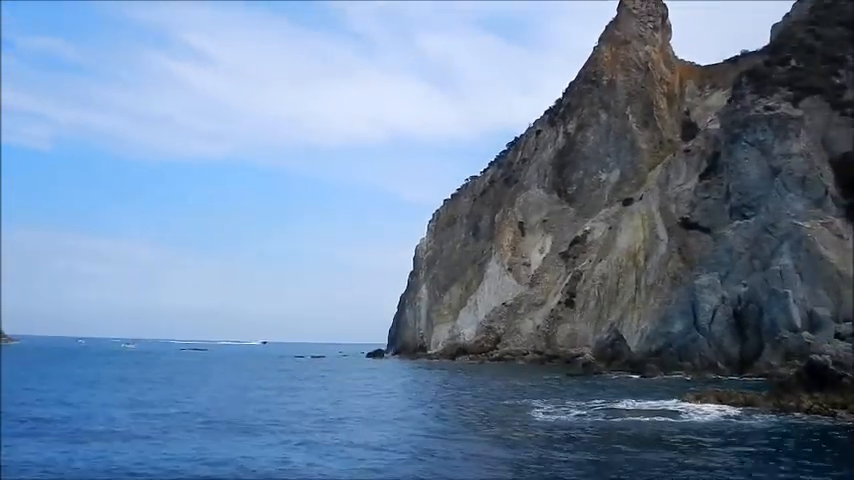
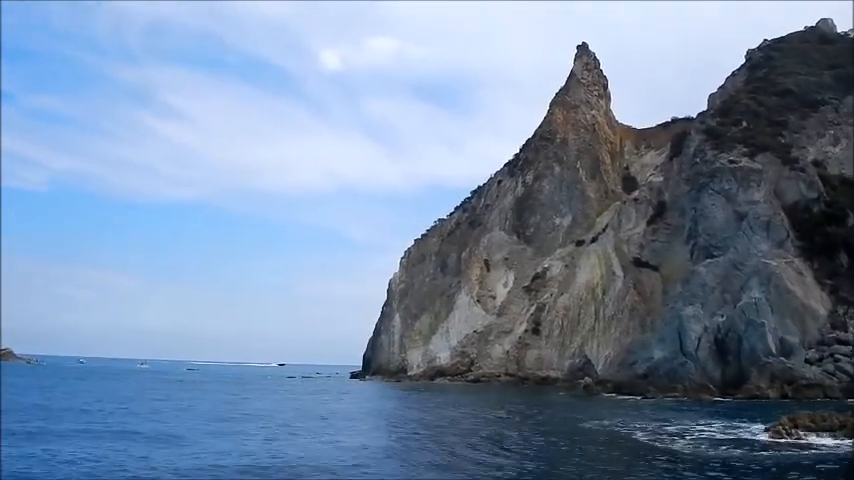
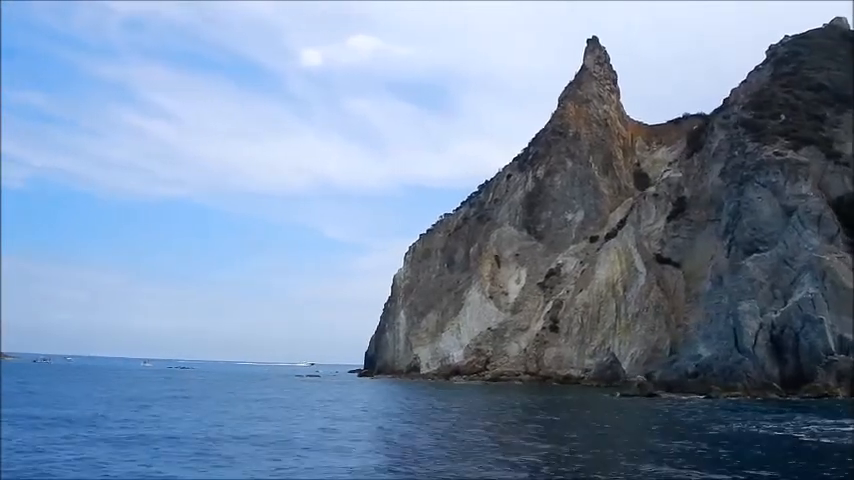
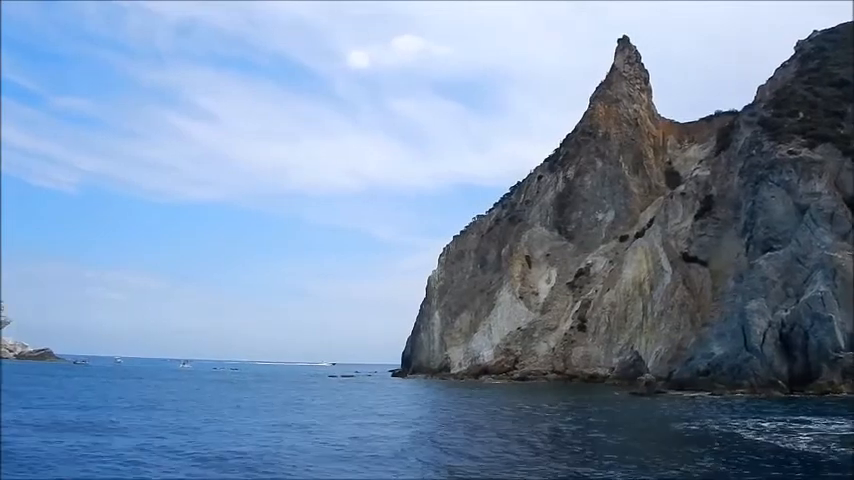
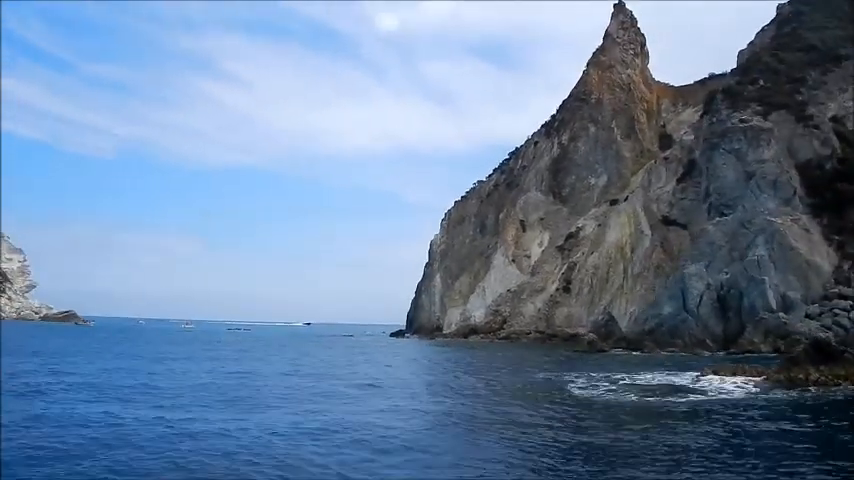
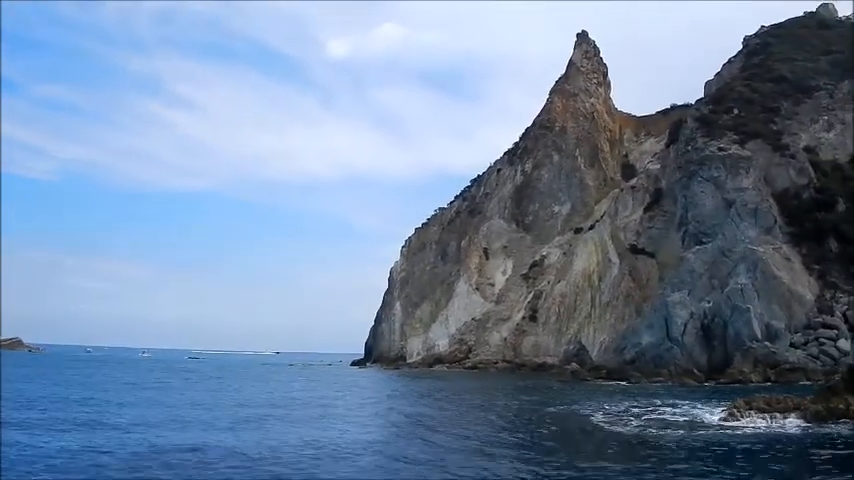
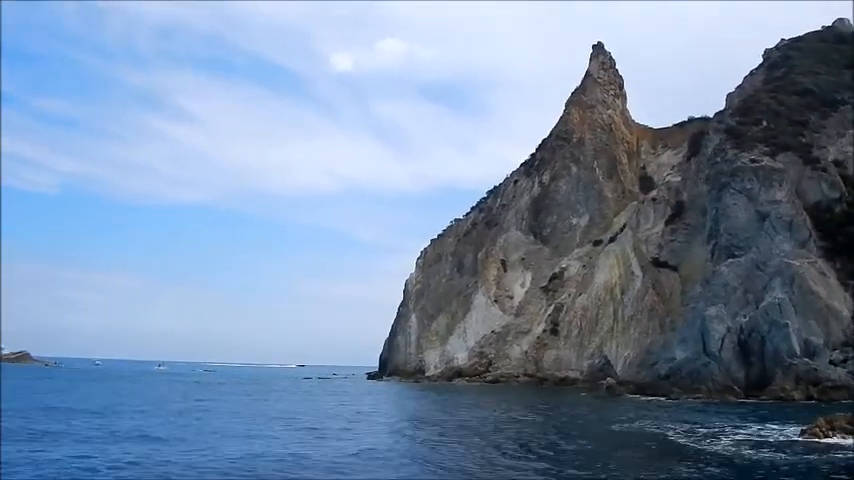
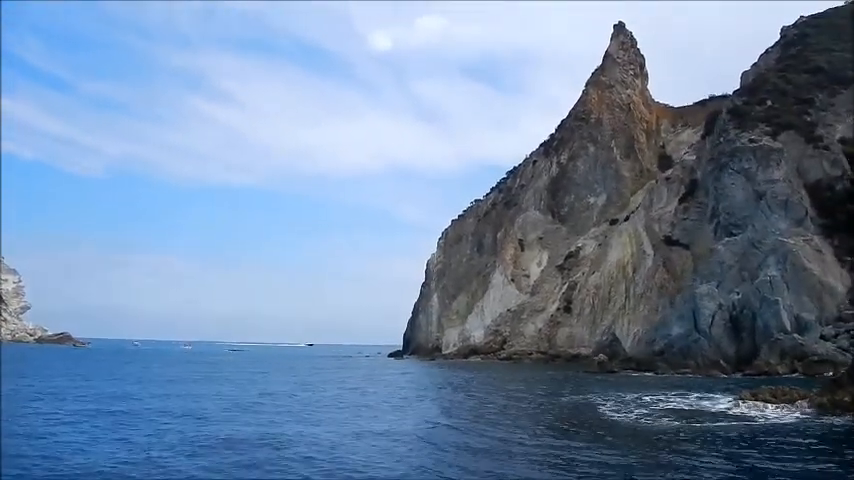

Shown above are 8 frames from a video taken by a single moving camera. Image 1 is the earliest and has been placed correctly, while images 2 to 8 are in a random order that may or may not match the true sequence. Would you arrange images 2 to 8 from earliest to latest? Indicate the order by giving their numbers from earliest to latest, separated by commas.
5, 8, 6, 2, 7, 4, 3
